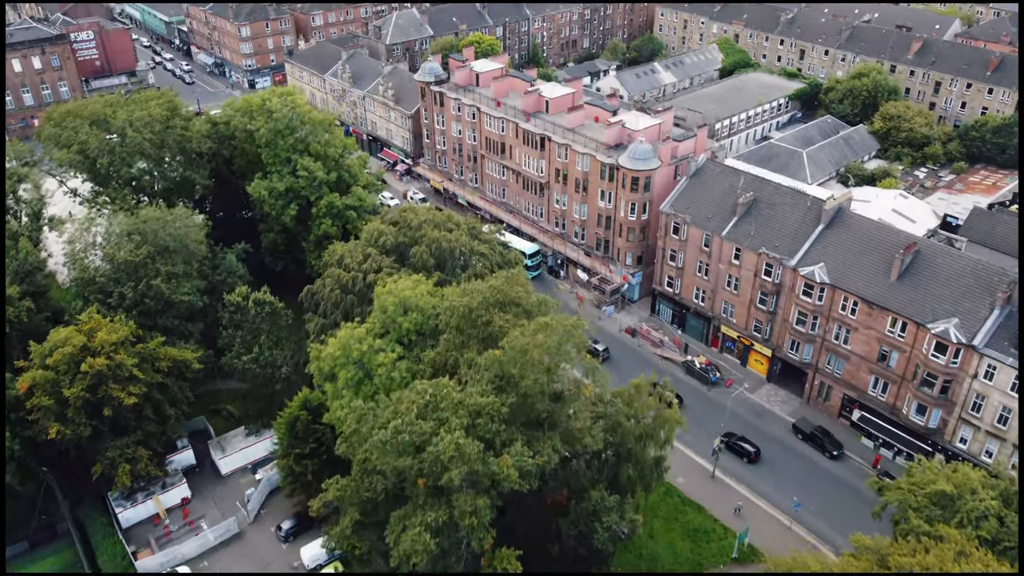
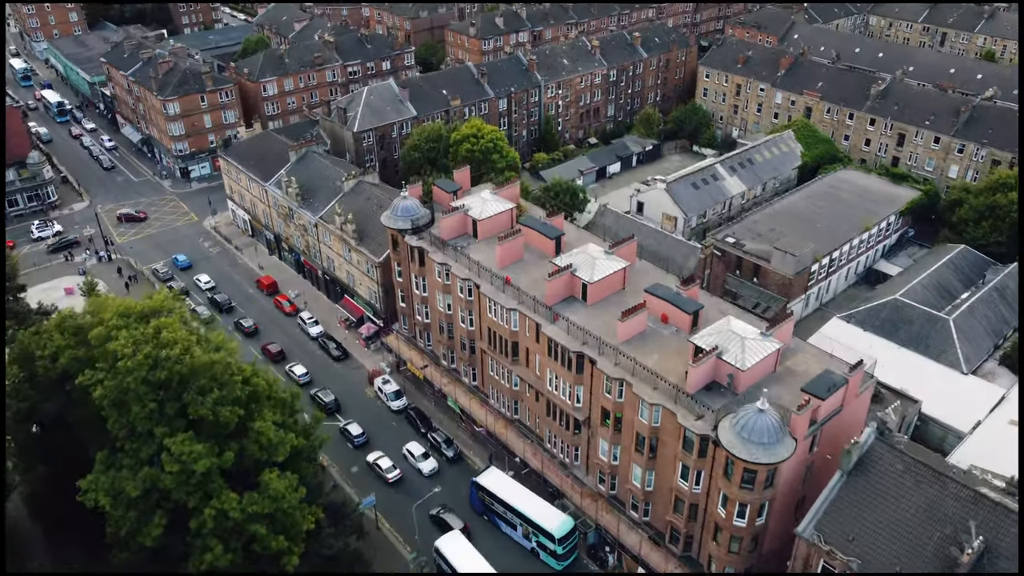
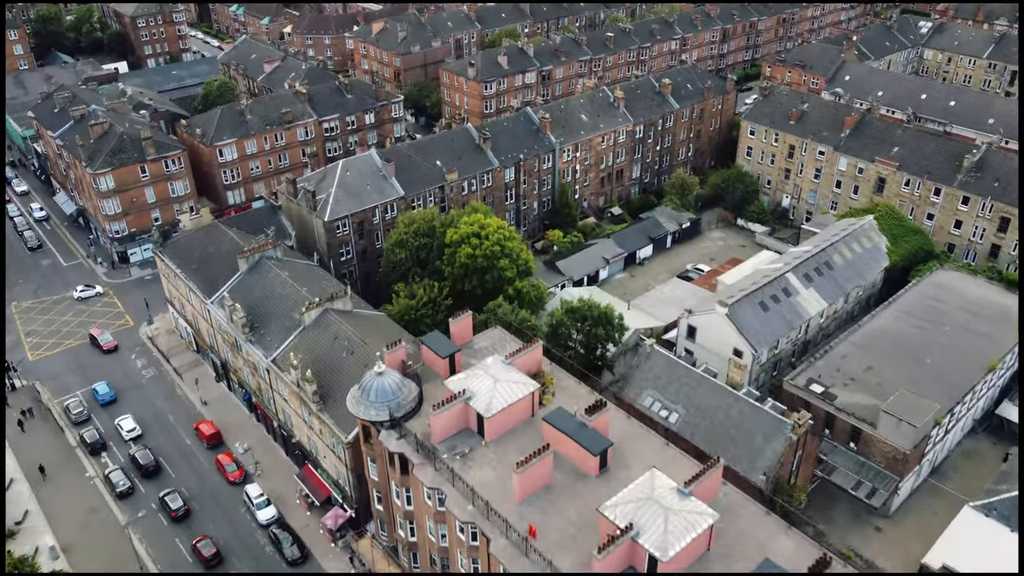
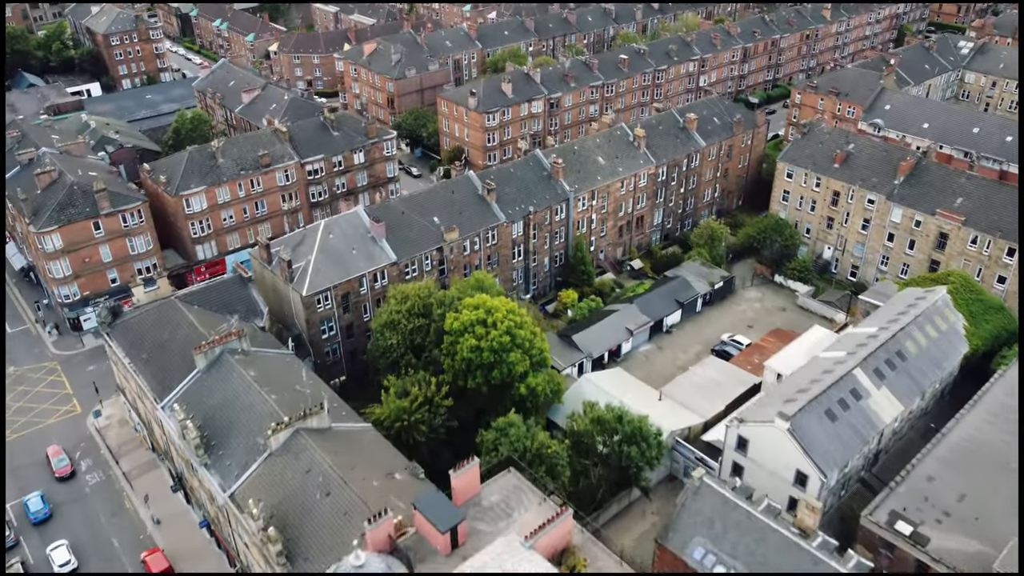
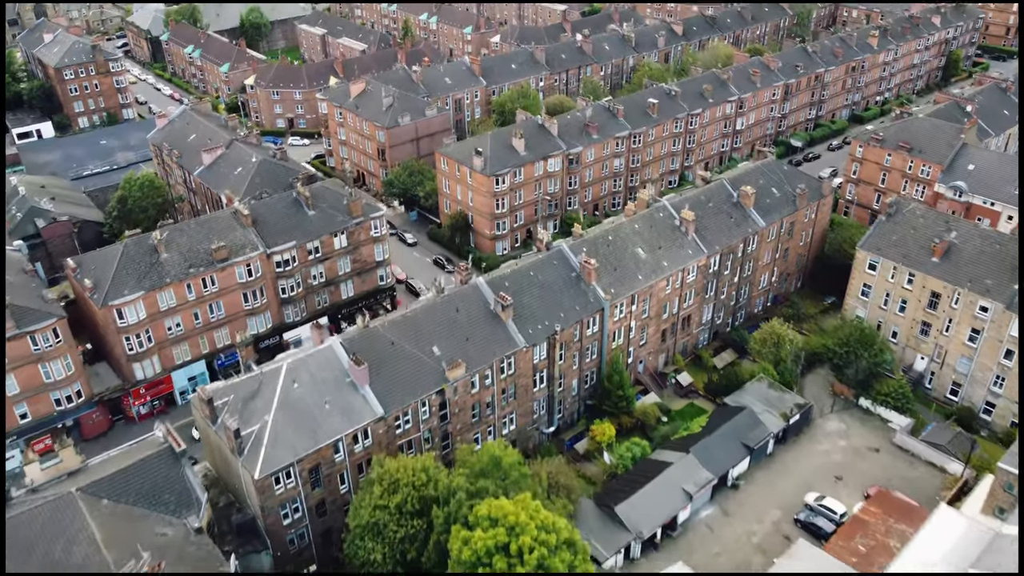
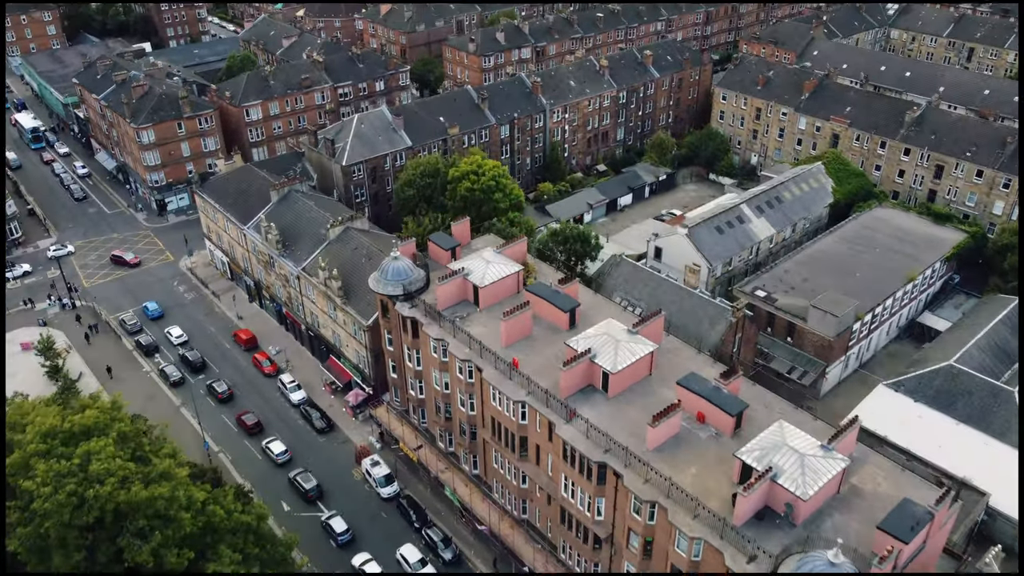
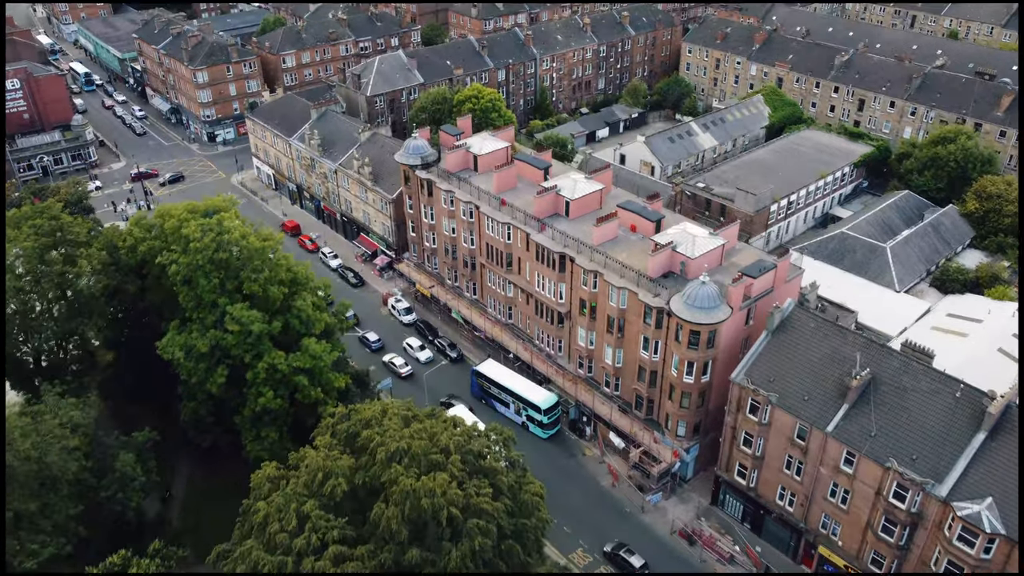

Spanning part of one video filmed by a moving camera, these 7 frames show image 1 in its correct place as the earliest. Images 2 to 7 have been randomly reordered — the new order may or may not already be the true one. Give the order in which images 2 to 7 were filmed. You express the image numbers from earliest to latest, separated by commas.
7, 2, 6, 3, 4, 5
